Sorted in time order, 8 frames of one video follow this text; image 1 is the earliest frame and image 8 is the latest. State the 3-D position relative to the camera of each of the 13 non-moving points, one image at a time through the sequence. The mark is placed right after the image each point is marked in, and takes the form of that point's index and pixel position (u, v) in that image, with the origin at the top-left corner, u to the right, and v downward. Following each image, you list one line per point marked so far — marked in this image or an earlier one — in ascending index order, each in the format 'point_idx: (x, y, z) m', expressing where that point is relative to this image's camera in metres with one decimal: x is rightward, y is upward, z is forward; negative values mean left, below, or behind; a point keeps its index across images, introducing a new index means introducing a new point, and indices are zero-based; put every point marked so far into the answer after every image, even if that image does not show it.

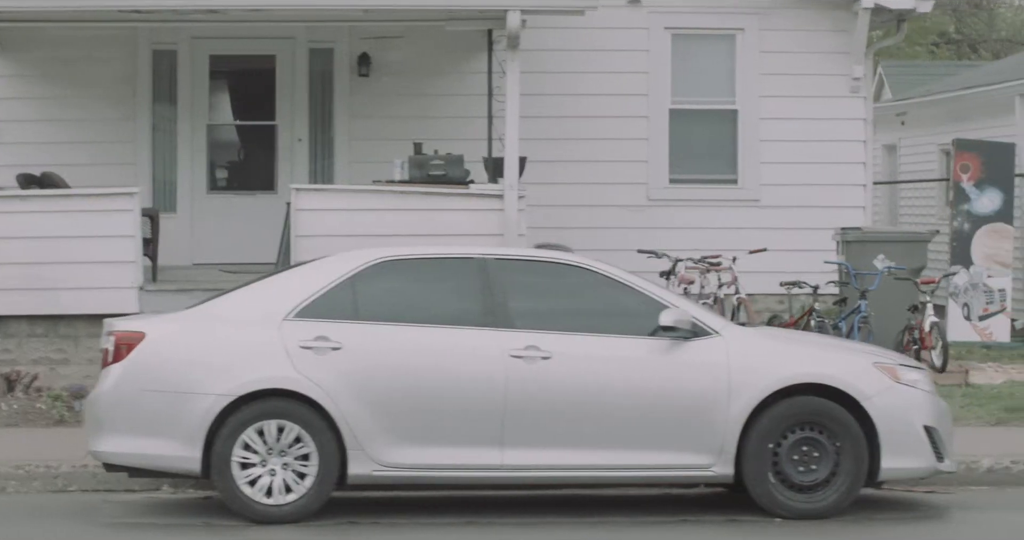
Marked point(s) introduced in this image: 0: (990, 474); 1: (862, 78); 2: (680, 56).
0: (+2.2, -0.9, +9.4) m
1: (+2.2, +1.2, +13.0) m
2: (+1.1, +1.3, +13.0) m
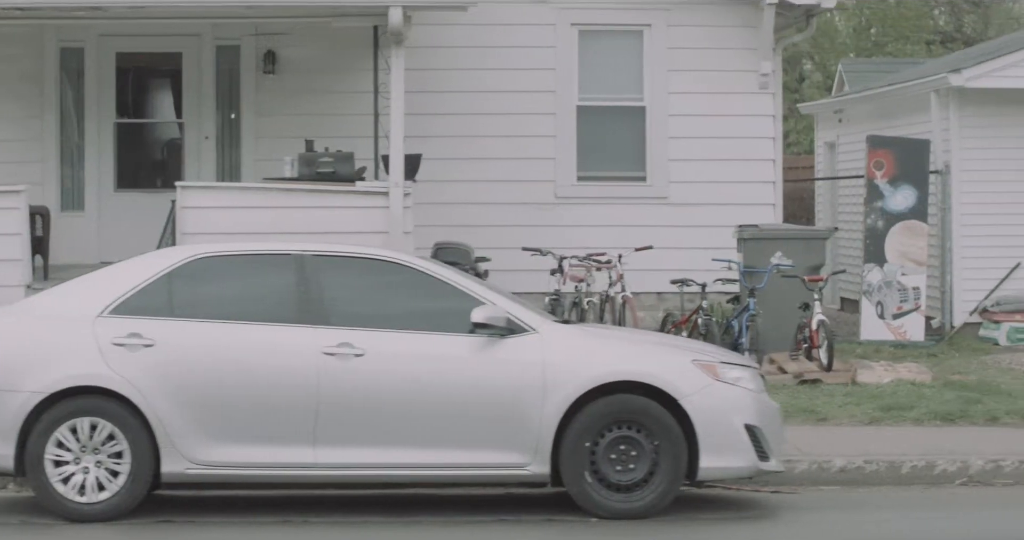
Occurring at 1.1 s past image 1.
0: (+1.5, -0.9, +9.3) m
1: (+1.6, +1.2, +12.9) m
2: (+0.5, +1.4, +12.9) m
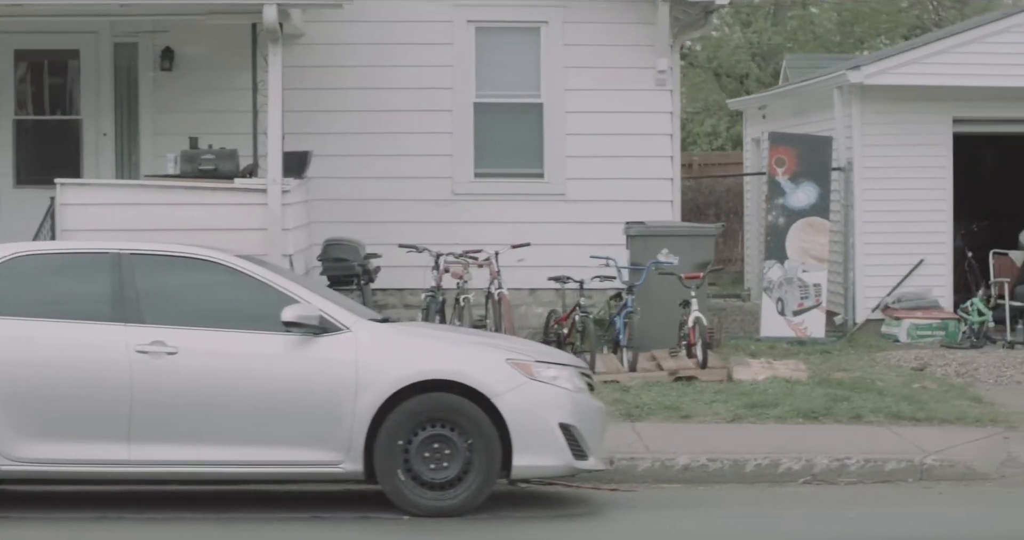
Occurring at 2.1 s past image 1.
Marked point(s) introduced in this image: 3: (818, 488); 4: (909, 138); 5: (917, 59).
0: (+0.8, -0.9, +9.3) m
1: (+1.0, +1.2, +12.9) m
2: (-0.1, +1.4, +12.9) m
3: (+1.4, -1.0, +9.2) m
4: (+2.5, +0.9, +13.3) m
5: (+2.5, +1.3, +12.9) m
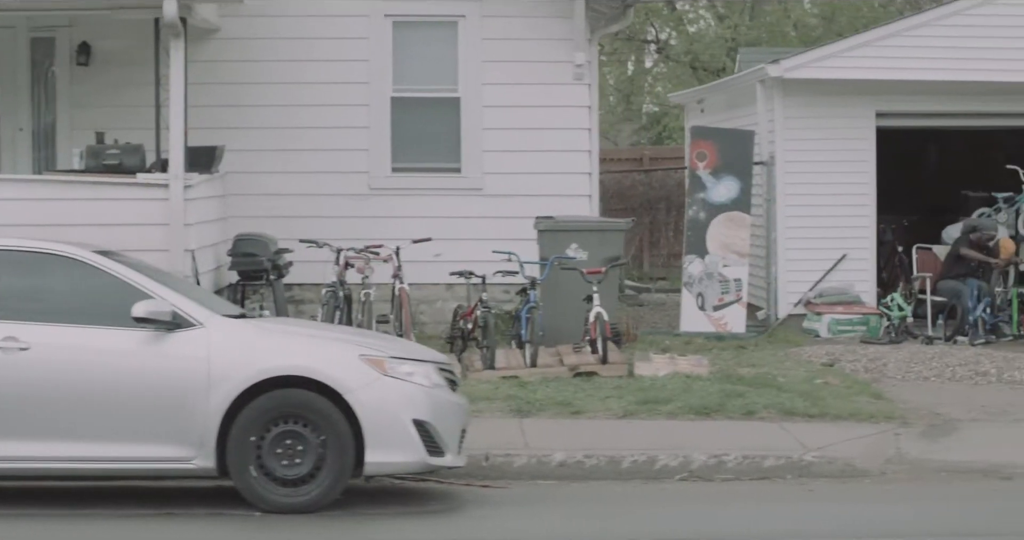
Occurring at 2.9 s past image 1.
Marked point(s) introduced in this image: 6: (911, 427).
0: (+0.2, -0.9, +9.3) m
1: (+0.4, +1.3, +12.8) m
2: (-0.7, +1.4, +12.9) m
3: (+0.8, -0.9, +9.2) m
4: (+2.0, +0.9, +13.2) m
5: (+2.0, +1.3, +12.9) m
6: (+2.0, -0.8, +10.3) m
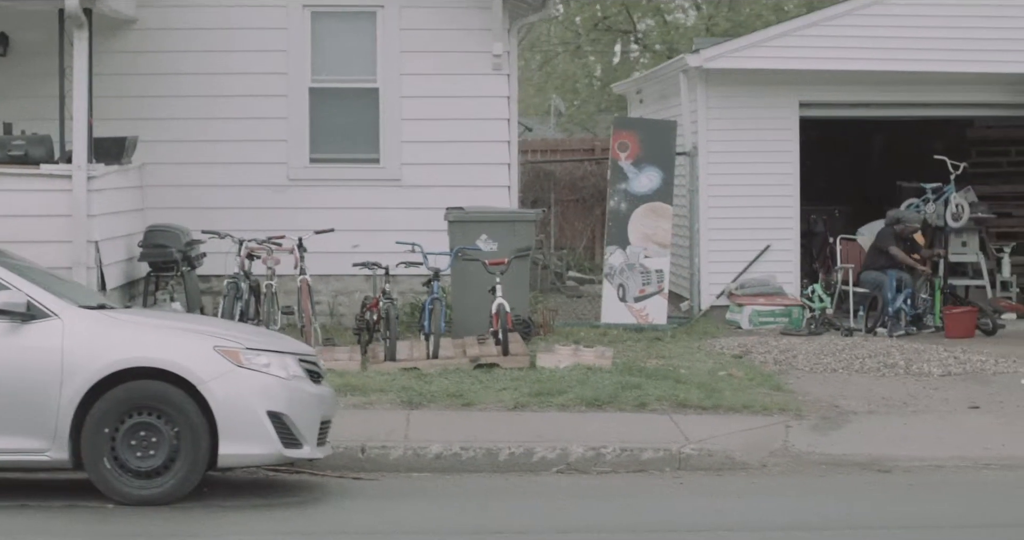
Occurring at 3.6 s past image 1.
0: (-0.3, -0.8, +9.2) m
1: (-0.1, +1.3, +12.8) m
2: (-1.2, +1.5, +12.8) m
3: (+0.2, -0.9, +9.1) m
4: (+1.5, +0.9, +13.2) m
5: (+1.5, +1.4, +12.8) m
6: (+1.4, -0.7, +10.2) m
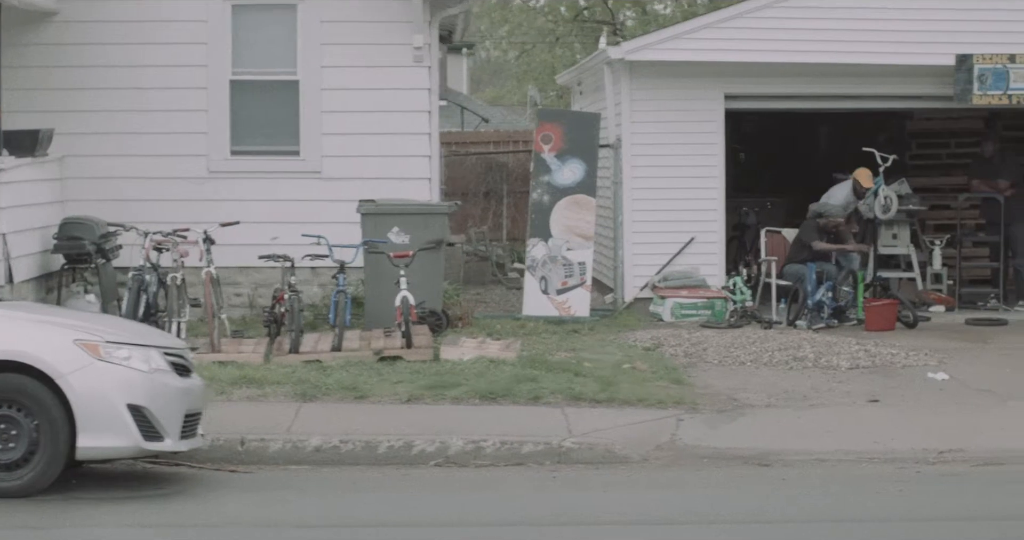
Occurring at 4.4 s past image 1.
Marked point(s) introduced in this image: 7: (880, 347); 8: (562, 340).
0: (-0.9, -0.8, +9.2) m
1: (-0.5, +1.4, +12.7) m
2: (-1.7, +1.5, +12.8) m
3: (-0.3, -0.9, +9.1) m
4: (+1.1, +1.0, +13.1) m
5: (+1.0, +1.4, +12.8) m
6: (+0.9, -0.7, +10.2) m
7: (+2.1, -0.4, +11.7) m
8: (+0.3, -0.4, +12.0) m
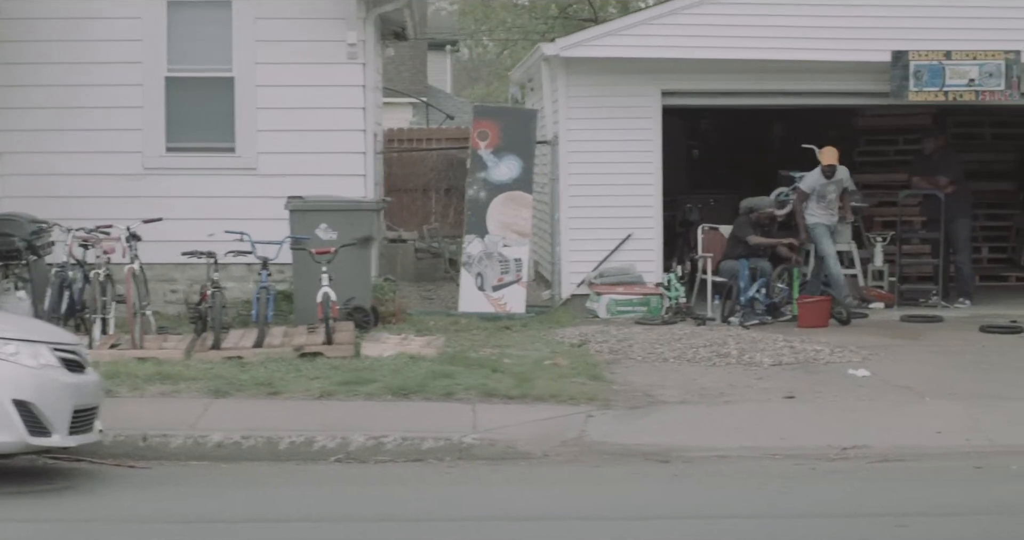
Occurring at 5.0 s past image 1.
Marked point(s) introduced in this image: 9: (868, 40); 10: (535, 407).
0: (-1.3, -0.8, +9.2) m
1: (-1.0, +1.4, +12.8) m
2: (-2.1, +1.5, +12.9) m
3: (-0.7, -0.9, +9.2) m
4: (+0.7, +1.0, +13.2) m
5: (+0.6, +1.5, +12.8) m
6: (+0.5, -0.7, +10.2) m
7: (+1.6, -0.4, +11.7) m
8: (-0.1, -0.4, +12.0) m
9: (+2.2, +1.4, +12.9) m
10: (+0.1, -0.7, +10.1) m
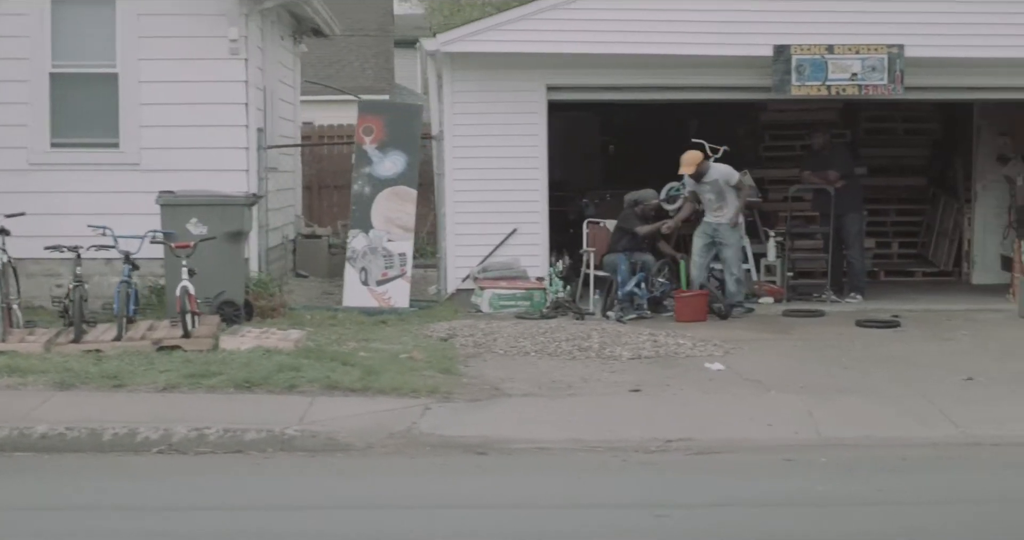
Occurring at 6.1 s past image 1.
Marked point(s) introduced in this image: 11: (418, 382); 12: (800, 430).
0: (-2.1, -0.8, +9.3) m
1: (-1.7, +1.4, +12.8) m
2: (-2.8, +1.6, +13.0) m
3: (-1.5, -0.8, +9.2) m
4: (-0.1, +1.0, +13.2) m
5: (-0.1, +1.5, +12.8) m
6: (-0.3, -0.6, +10.3) m
7: (+0.9, -0.4, +11.7) m
8: (-0.9, -0.4, +12.0) m
9: (+1.5, +1.5, +12.9) m
10: (-0.7, -0.6, +10.2) m
11: (-0.5, -0.6, +10.5) m
12: (+1.3, -0.7, +9.7) m
